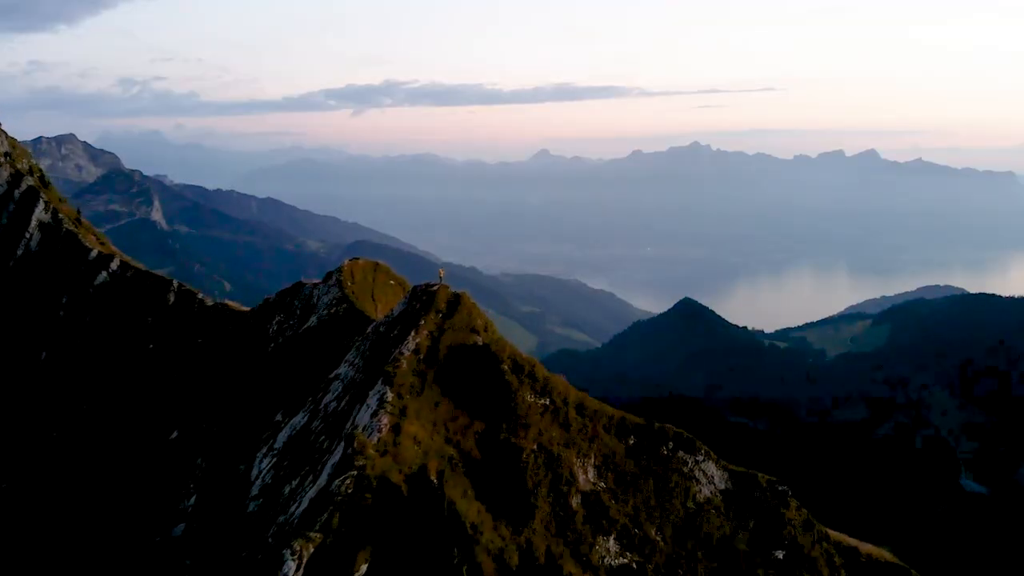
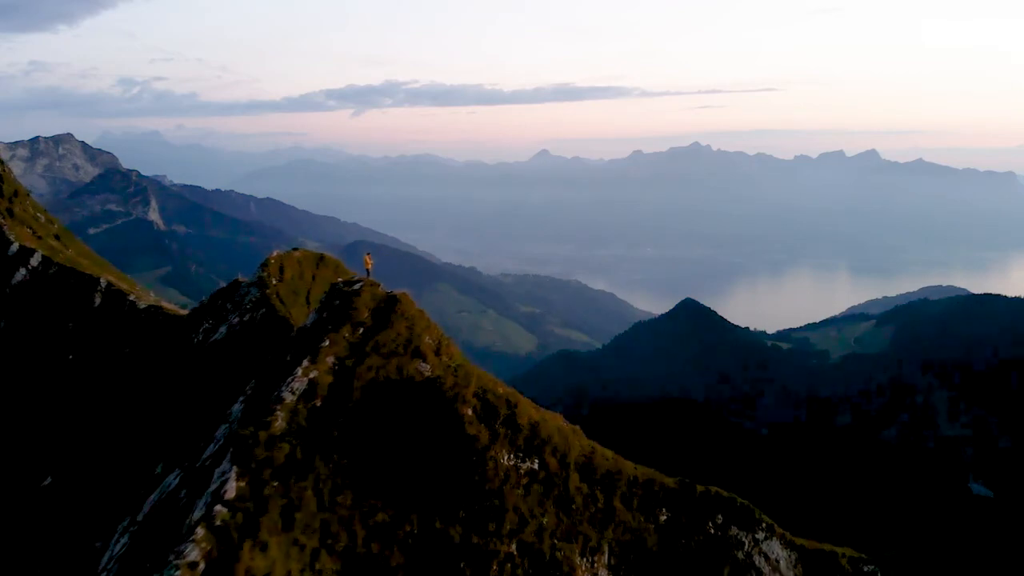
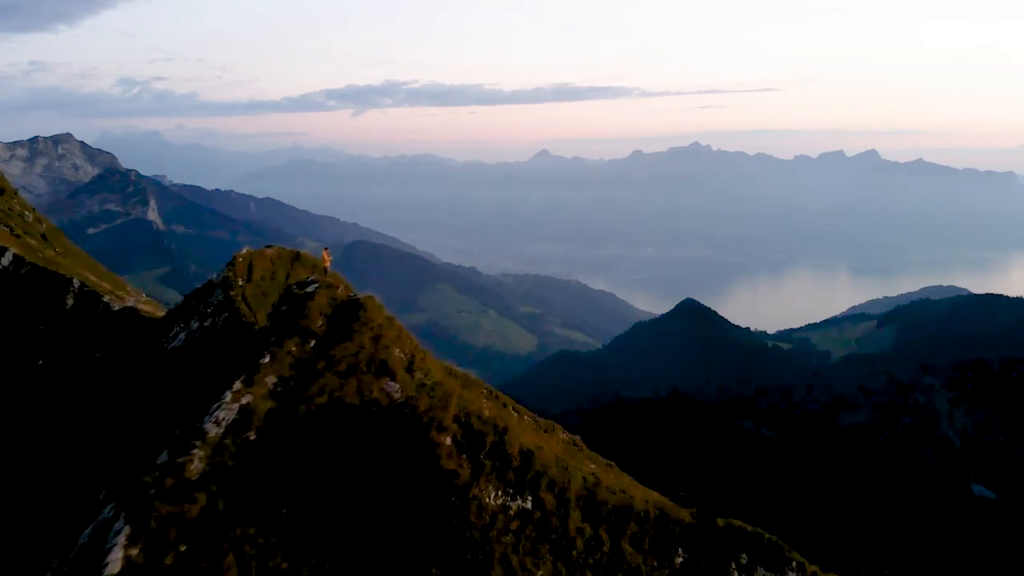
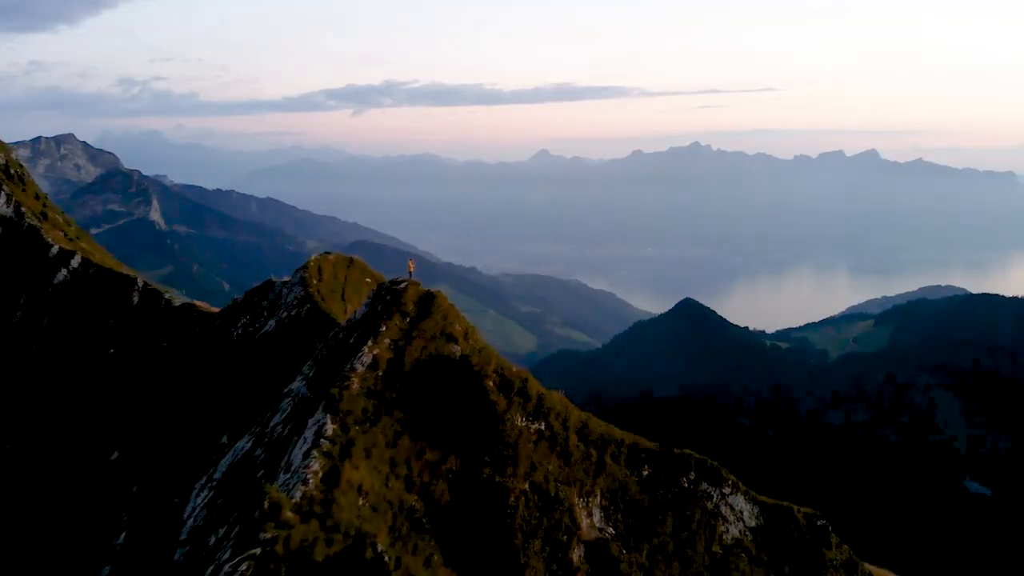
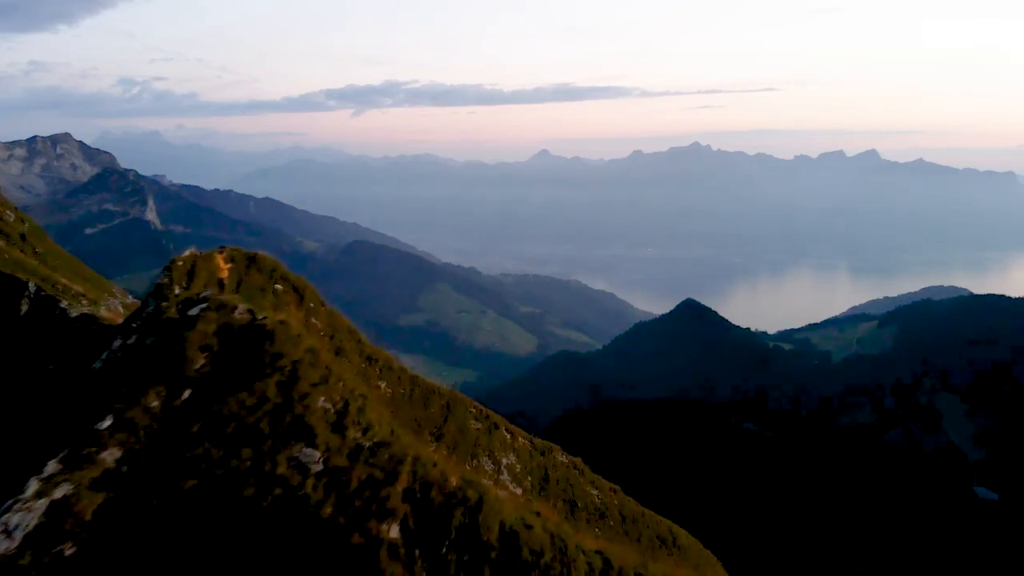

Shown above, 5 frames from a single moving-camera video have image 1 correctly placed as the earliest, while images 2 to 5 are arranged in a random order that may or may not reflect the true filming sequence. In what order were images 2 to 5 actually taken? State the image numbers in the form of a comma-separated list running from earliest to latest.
4, 2, 3, 5
